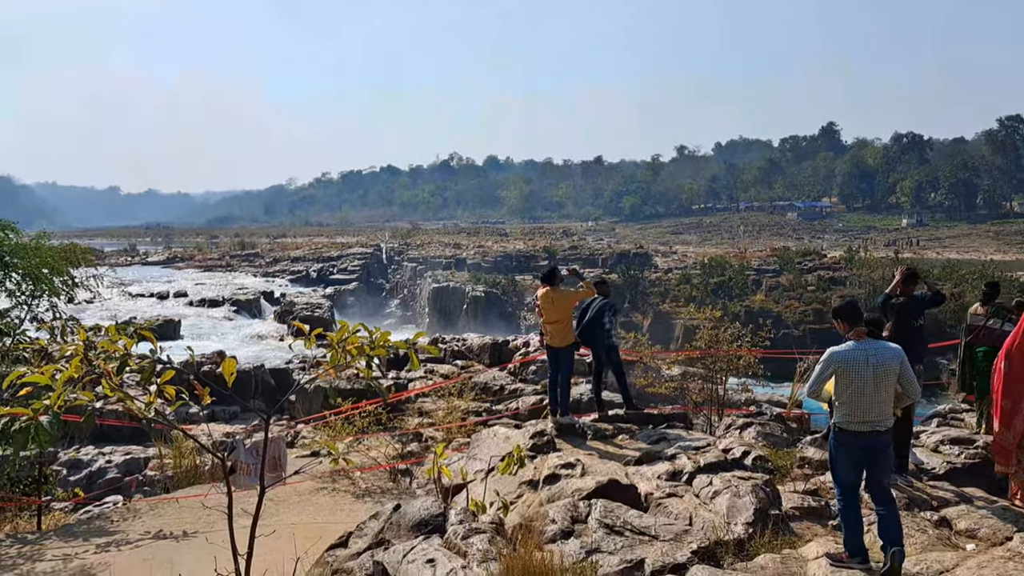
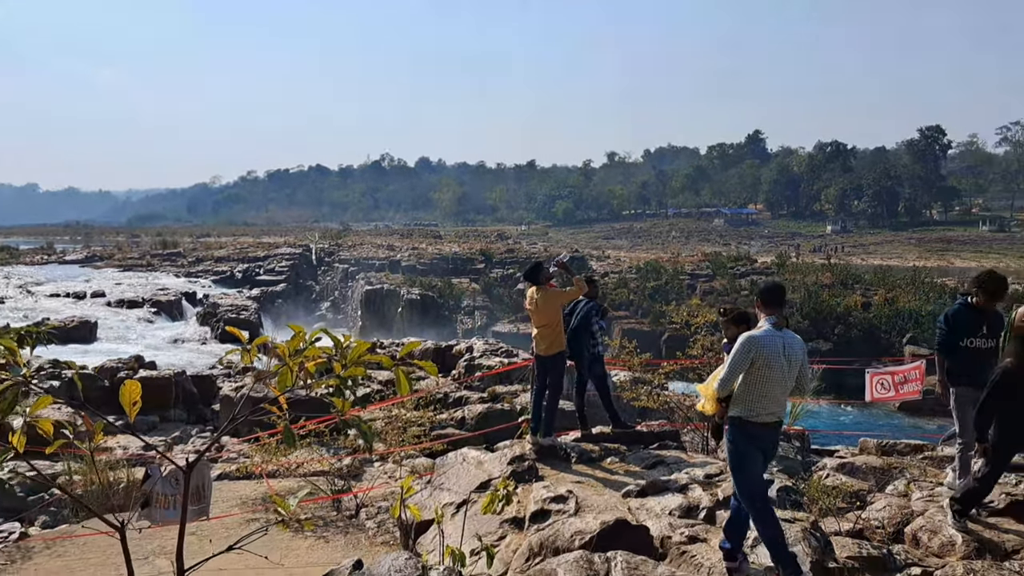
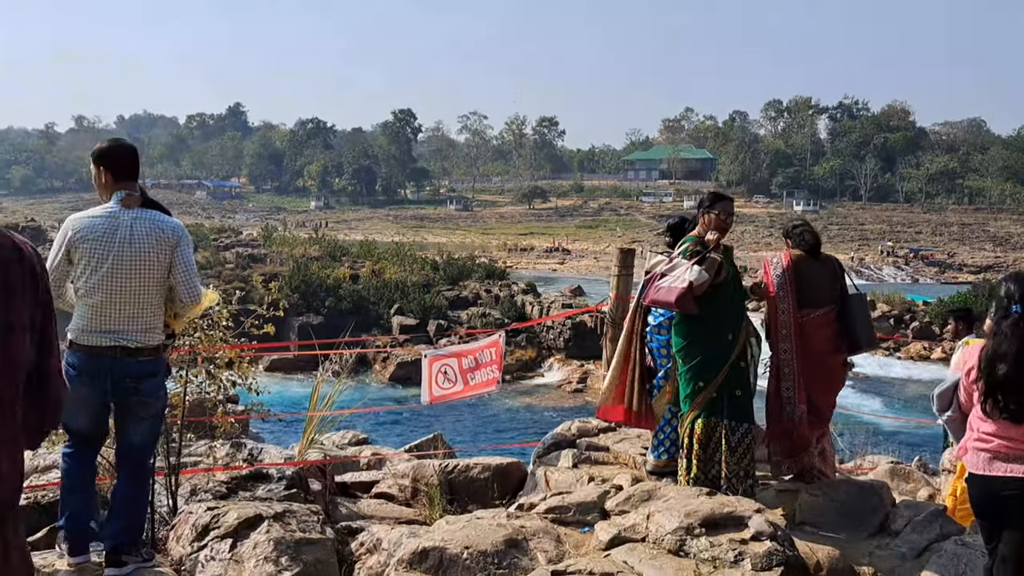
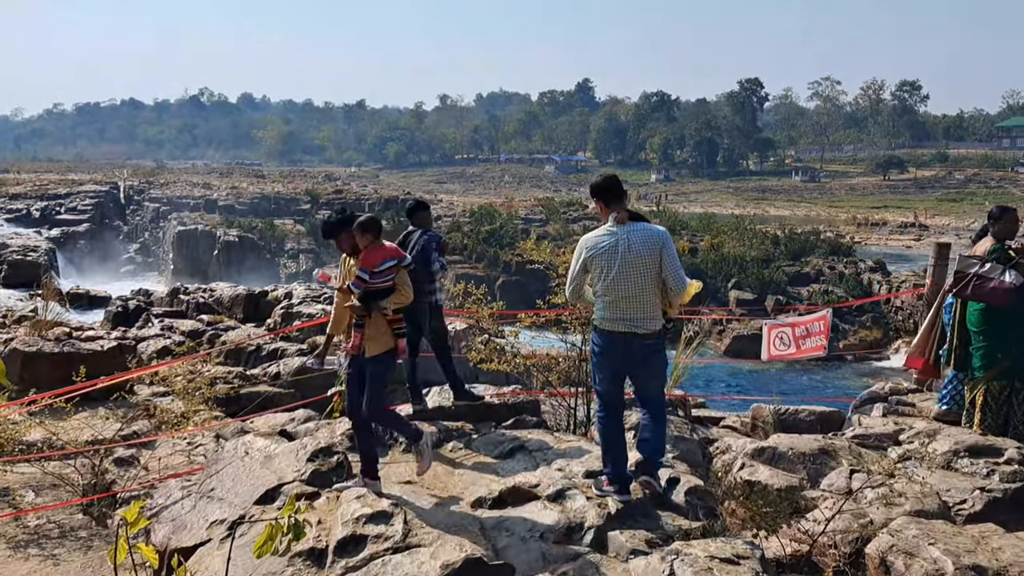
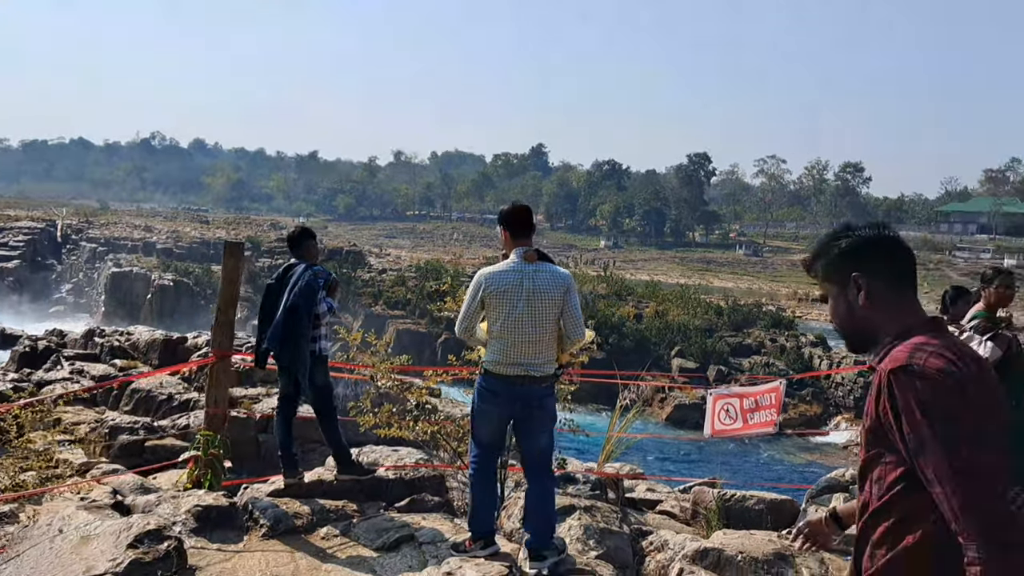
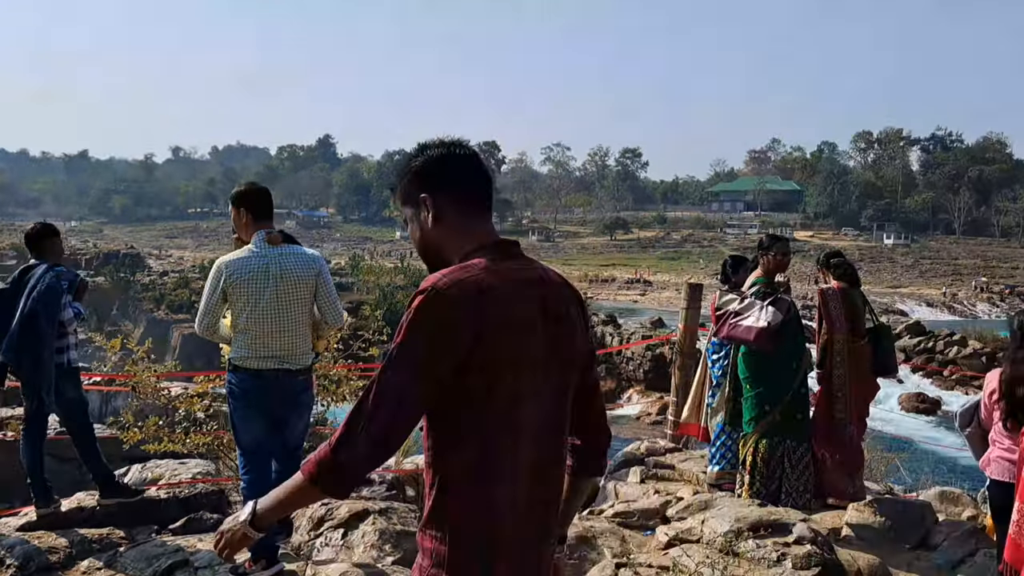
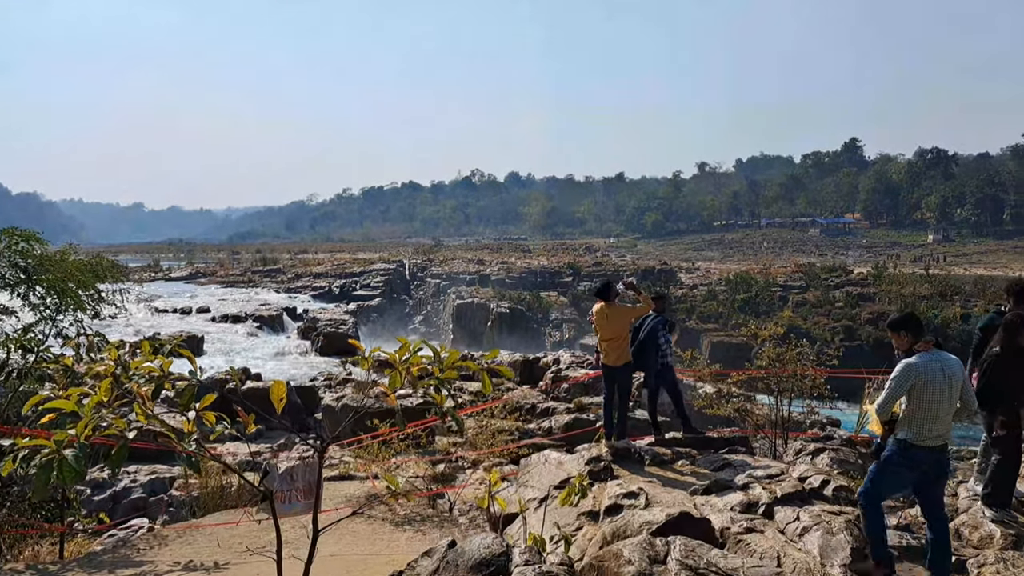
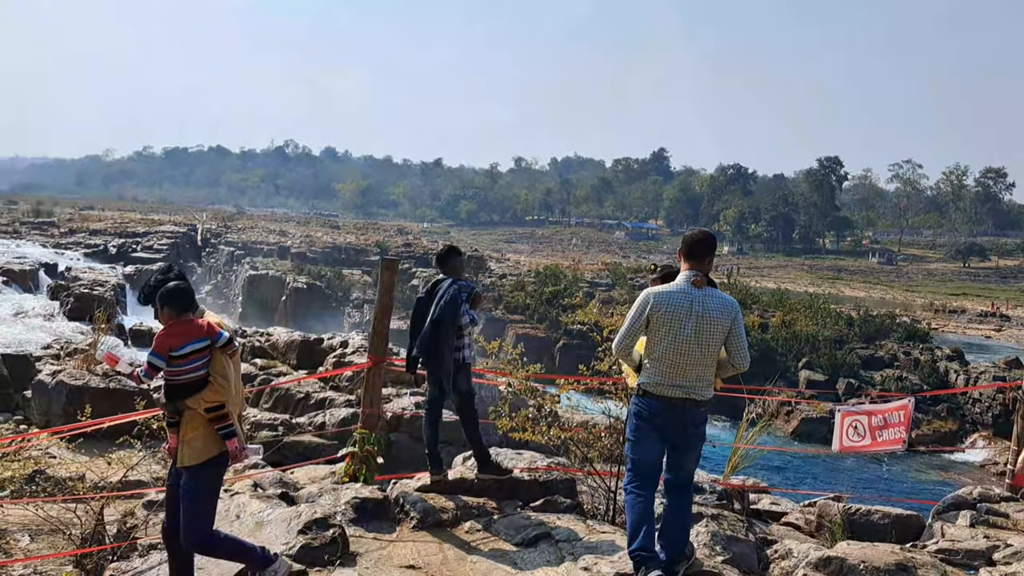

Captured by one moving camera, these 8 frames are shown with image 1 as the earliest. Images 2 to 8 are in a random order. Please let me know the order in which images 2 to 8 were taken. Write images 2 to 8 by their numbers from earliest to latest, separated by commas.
7, 2, 4, 8, 5, 6, 3
